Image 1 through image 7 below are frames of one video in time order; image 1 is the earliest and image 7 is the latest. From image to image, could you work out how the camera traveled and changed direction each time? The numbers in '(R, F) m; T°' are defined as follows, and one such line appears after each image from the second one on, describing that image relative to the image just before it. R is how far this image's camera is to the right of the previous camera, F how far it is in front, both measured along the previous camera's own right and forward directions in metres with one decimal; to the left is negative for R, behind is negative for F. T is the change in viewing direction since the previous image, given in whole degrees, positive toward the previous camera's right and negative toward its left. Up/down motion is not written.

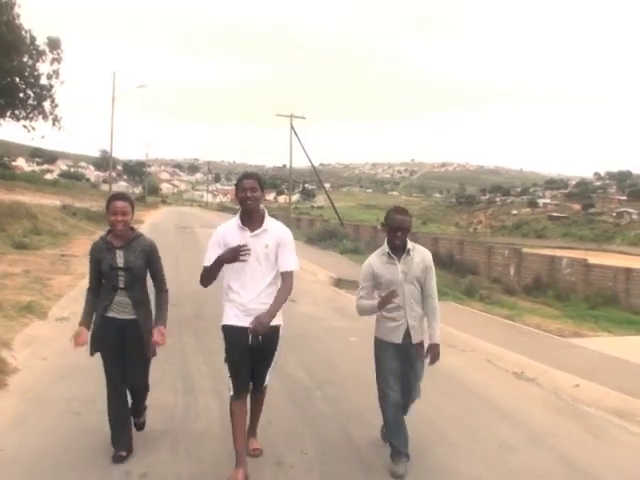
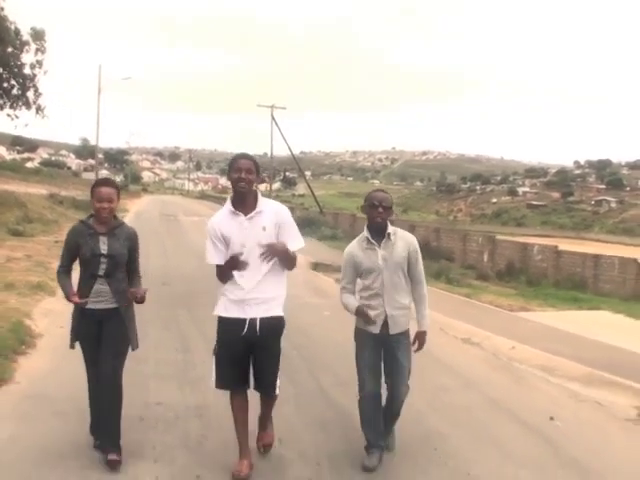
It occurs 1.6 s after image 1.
(+0.1, -1.5) m; +1°
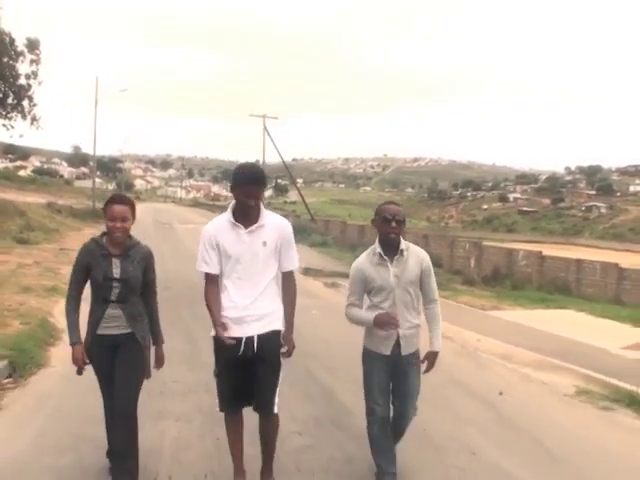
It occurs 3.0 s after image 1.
(0.0, -1.3) m; +1°
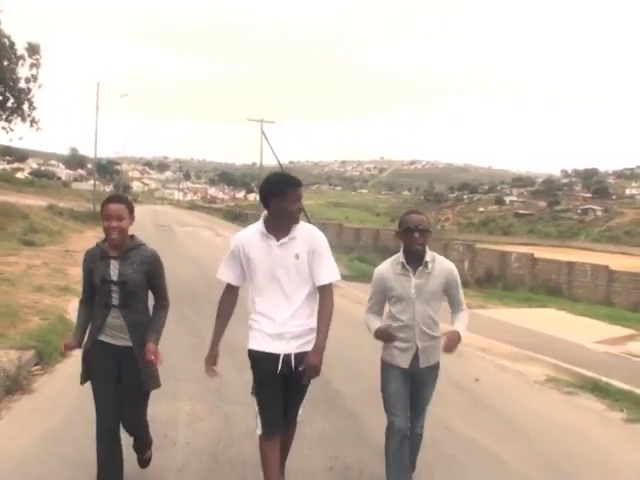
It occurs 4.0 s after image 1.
(0.0, -0.9) m; 0°
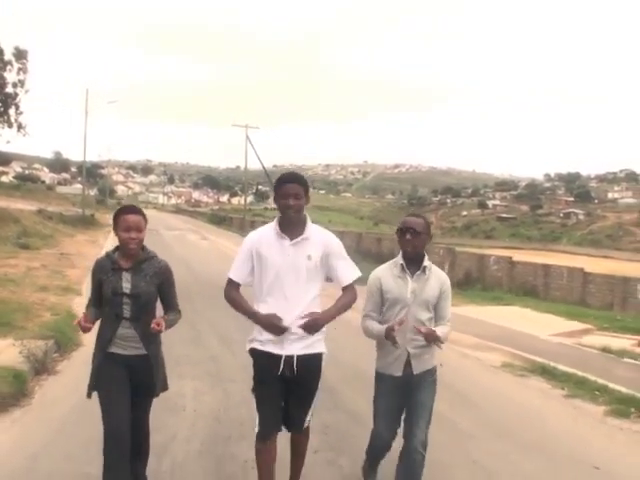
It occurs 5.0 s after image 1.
(0.0, -1.2) m; +1°
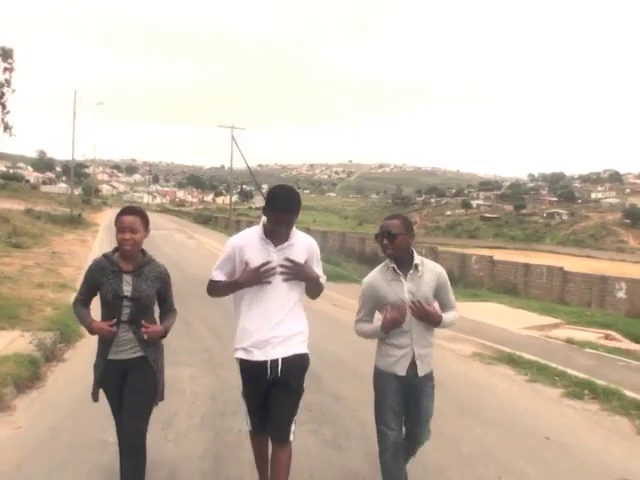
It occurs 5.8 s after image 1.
(0.0, -0.8) m; +1°
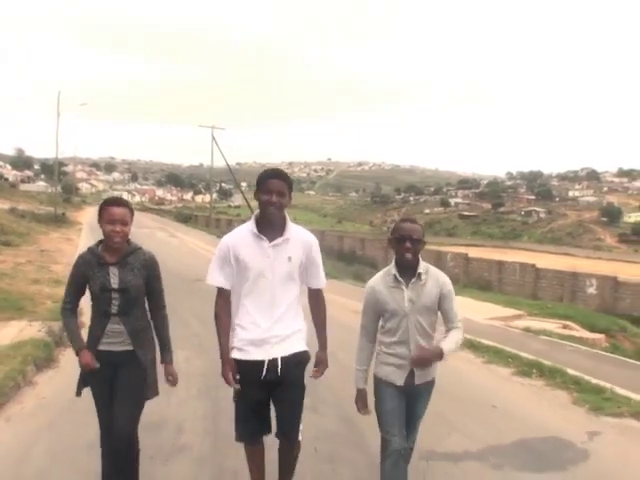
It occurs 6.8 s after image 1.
(0.0, -1.1) m; +1°
